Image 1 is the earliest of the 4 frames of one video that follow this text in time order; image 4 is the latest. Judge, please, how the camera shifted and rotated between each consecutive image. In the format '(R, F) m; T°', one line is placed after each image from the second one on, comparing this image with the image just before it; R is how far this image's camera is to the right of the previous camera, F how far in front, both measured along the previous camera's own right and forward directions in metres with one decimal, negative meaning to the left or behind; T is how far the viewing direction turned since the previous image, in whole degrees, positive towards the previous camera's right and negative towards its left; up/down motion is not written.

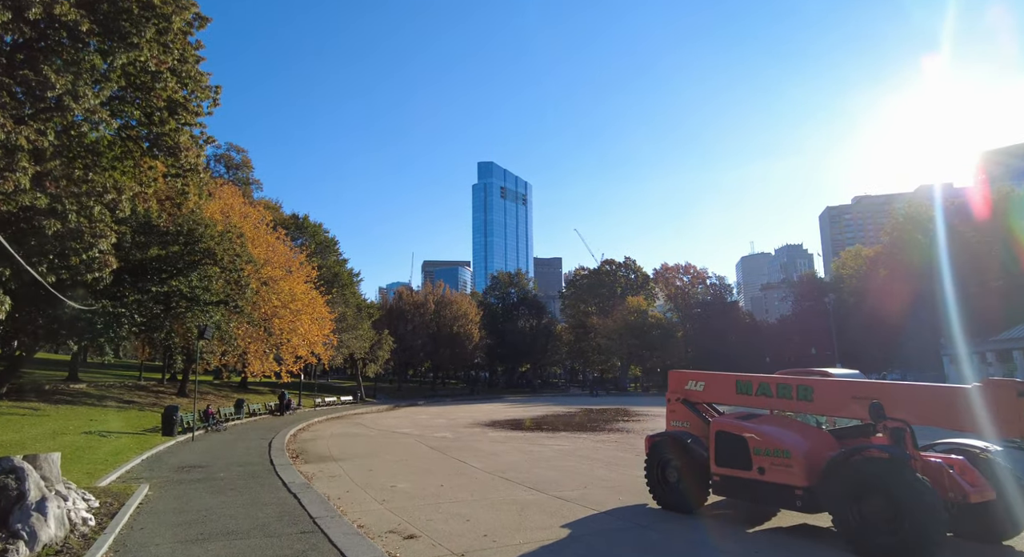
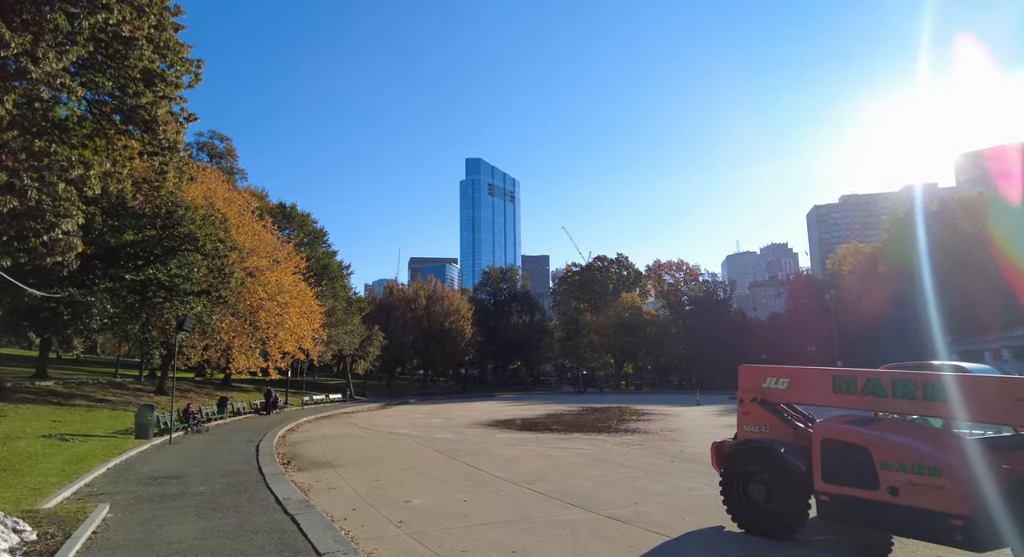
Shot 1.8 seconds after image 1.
(-0.8, +1.8) m; +1°
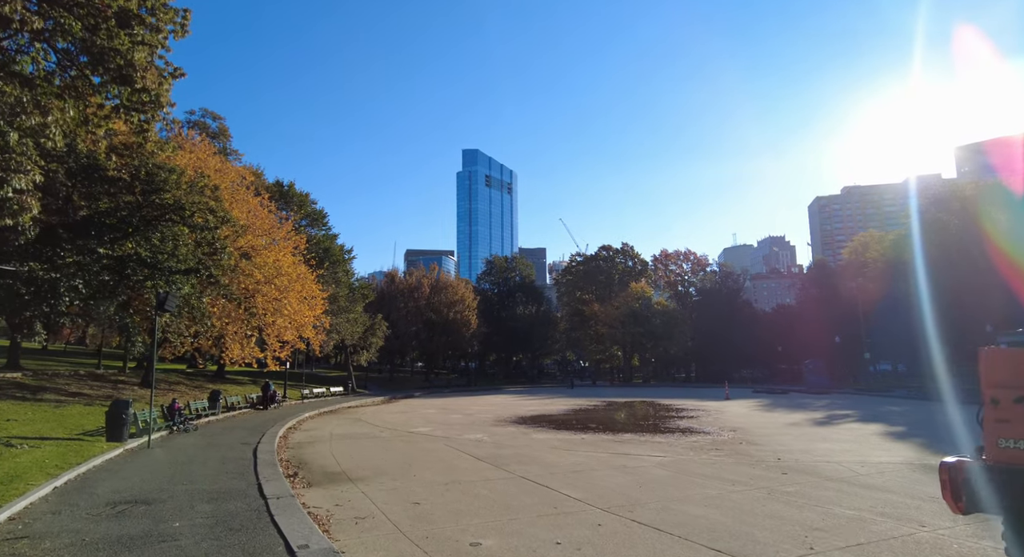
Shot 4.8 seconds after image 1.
(-1.4, +3.0) m; 0°
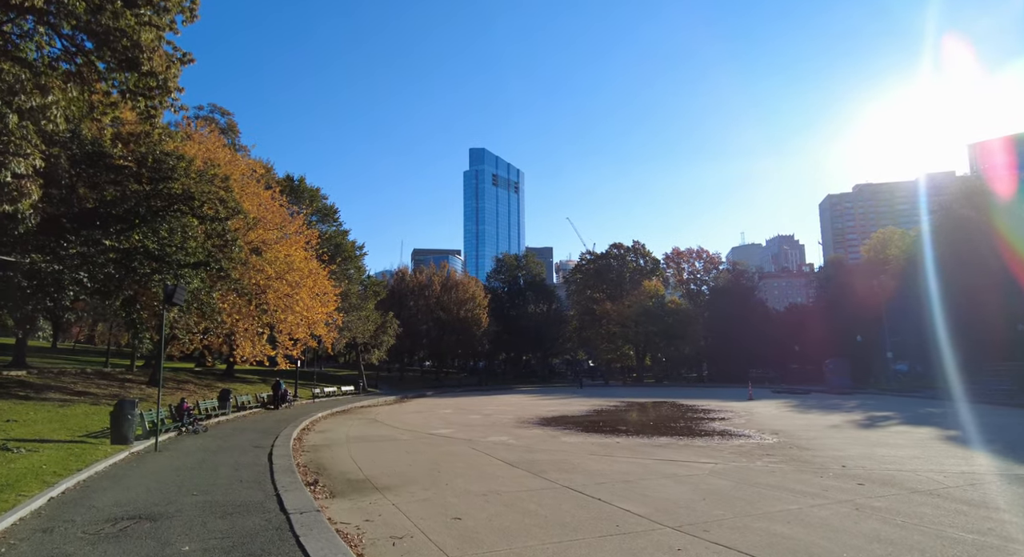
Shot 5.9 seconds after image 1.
(-0.6, +1.1) m; -1°
